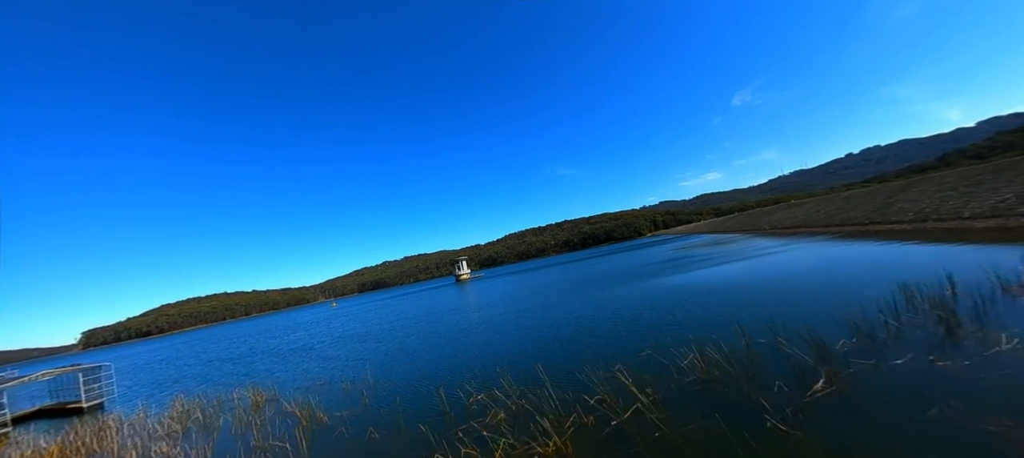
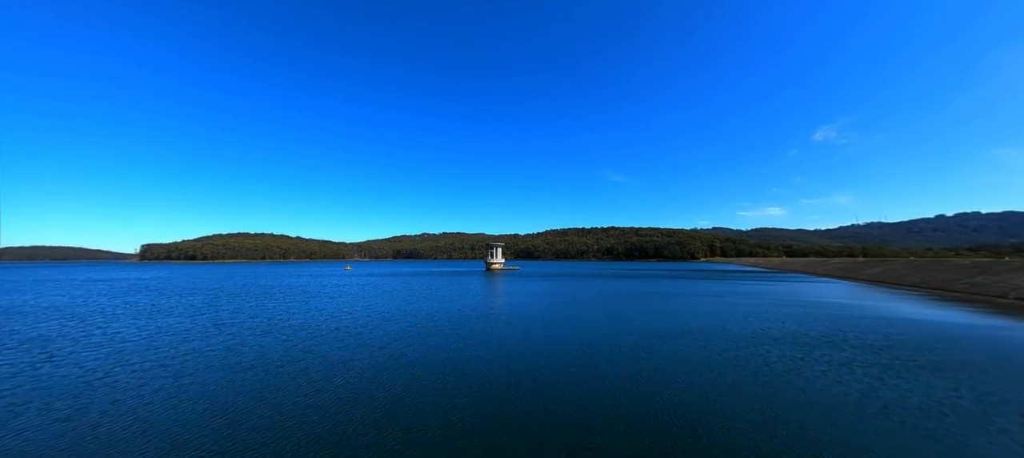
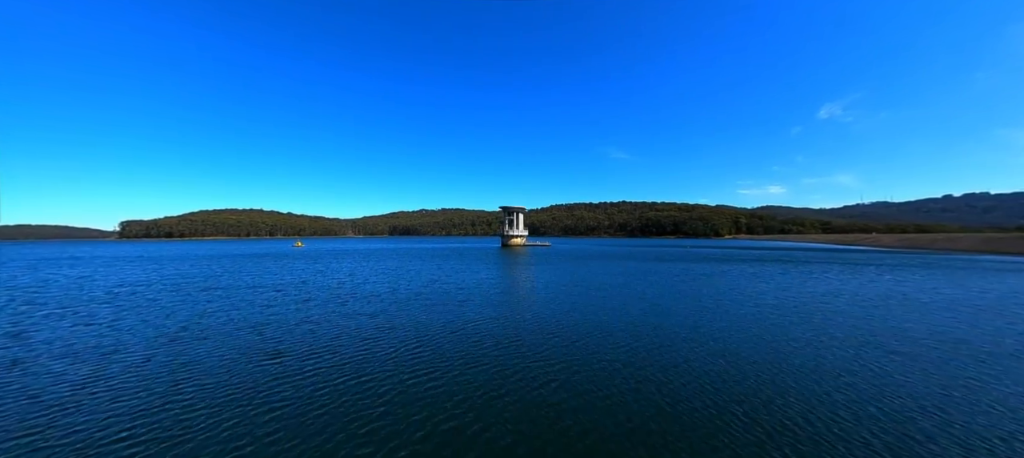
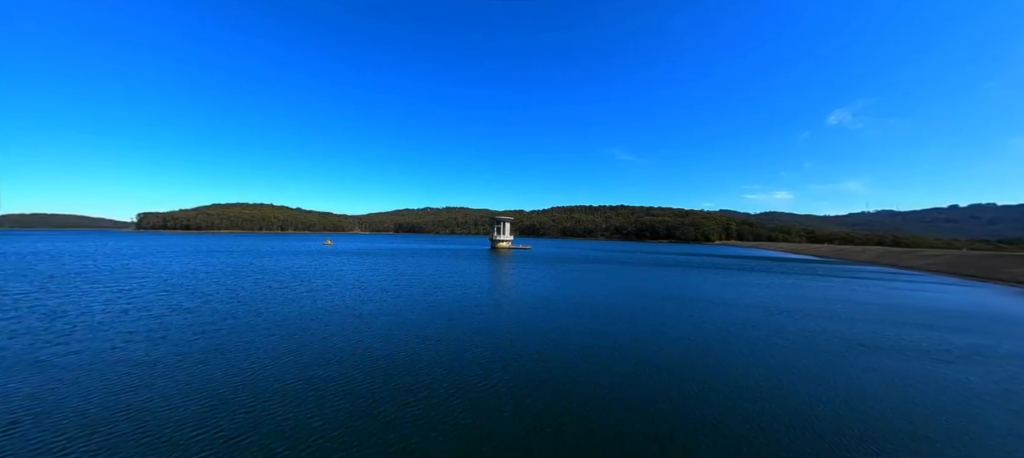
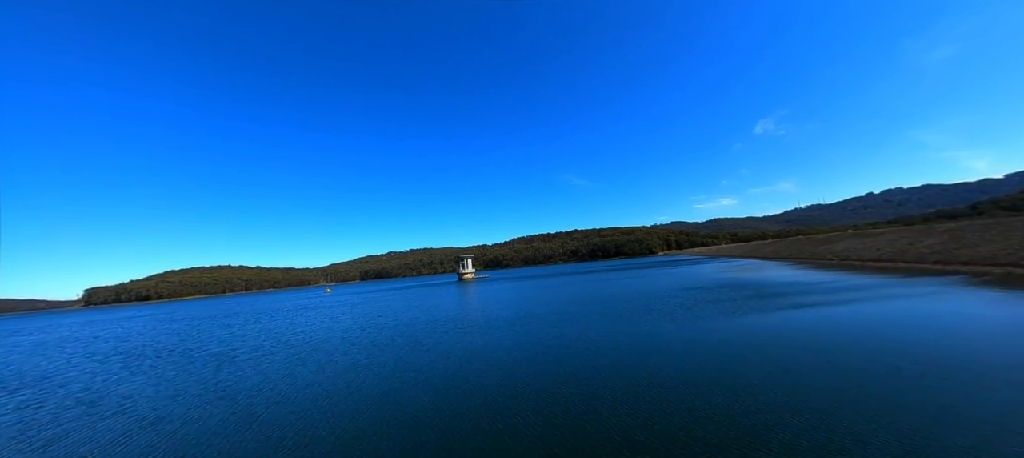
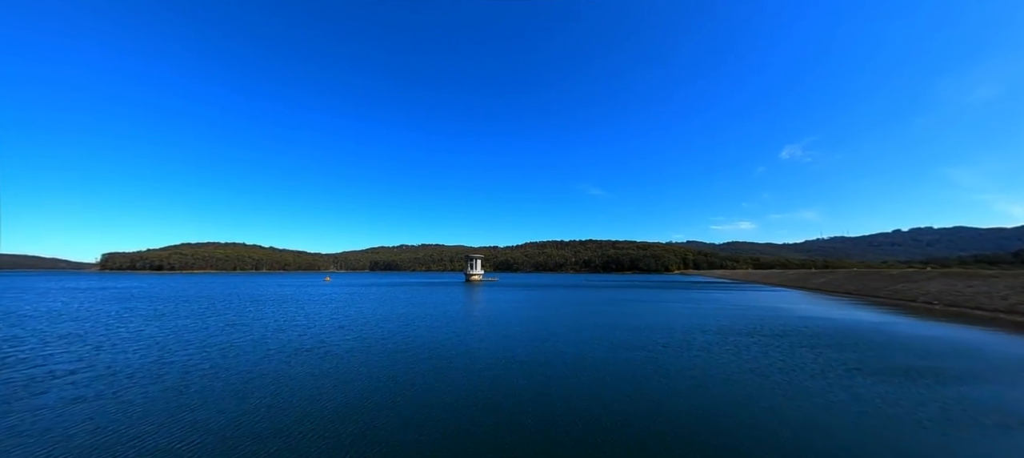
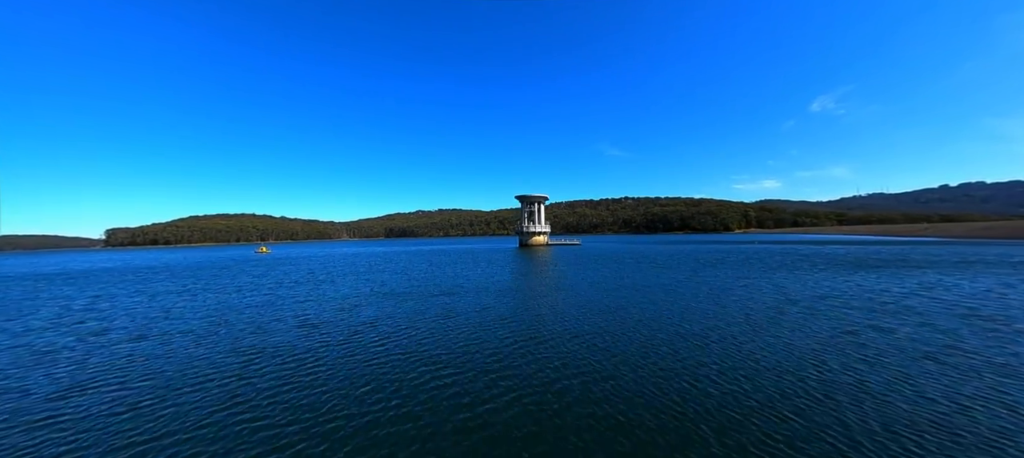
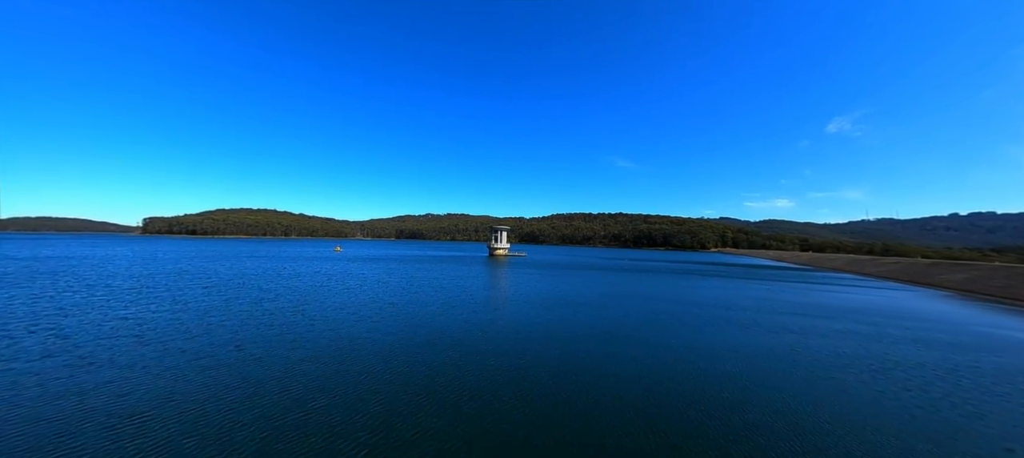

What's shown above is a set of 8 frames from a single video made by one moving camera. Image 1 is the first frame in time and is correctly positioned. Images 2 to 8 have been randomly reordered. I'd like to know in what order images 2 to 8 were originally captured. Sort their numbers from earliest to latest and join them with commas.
5, 6, 2, 8, 4, 3, 7
